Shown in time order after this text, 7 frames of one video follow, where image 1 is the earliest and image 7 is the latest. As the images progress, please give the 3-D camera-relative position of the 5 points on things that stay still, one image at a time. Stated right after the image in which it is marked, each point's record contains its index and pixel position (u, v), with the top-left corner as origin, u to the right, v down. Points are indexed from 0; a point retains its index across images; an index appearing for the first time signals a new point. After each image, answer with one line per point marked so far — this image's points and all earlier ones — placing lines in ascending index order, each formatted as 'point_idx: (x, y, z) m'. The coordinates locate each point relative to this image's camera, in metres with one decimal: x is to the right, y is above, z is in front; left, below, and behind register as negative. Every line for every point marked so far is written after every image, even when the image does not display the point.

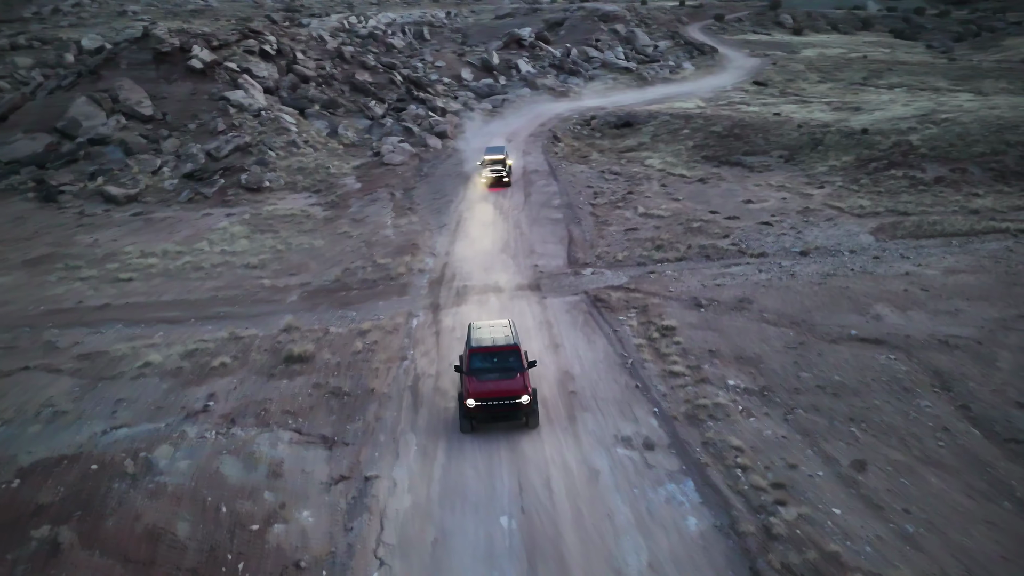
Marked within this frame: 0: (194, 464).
0: (-4.1, -2.3, +9.5) m
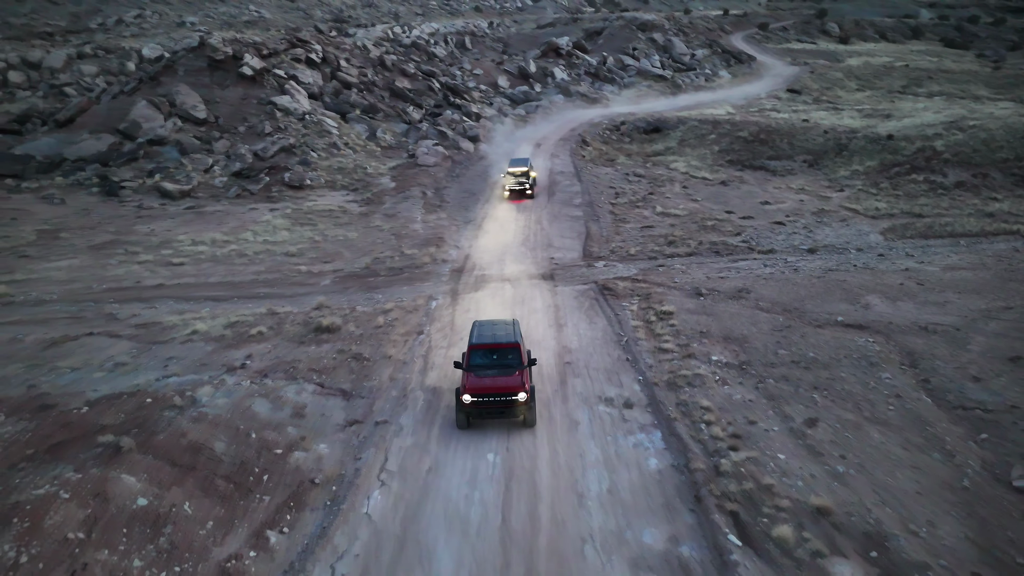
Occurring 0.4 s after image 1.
0: (-4.3, -1.7, +11.2) m
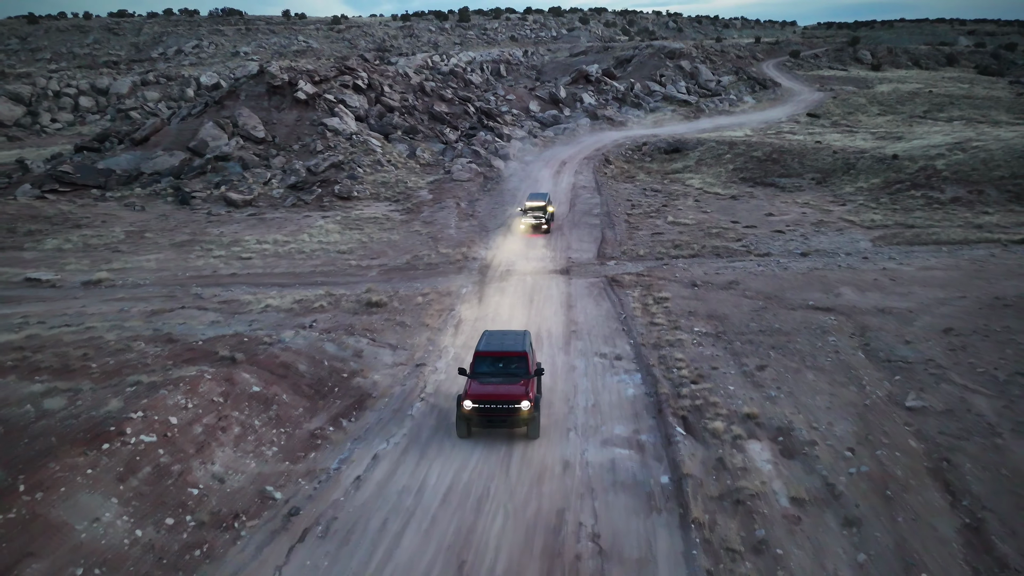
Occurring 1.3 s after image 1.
0: (-4.0, -1.1, +14.5) m
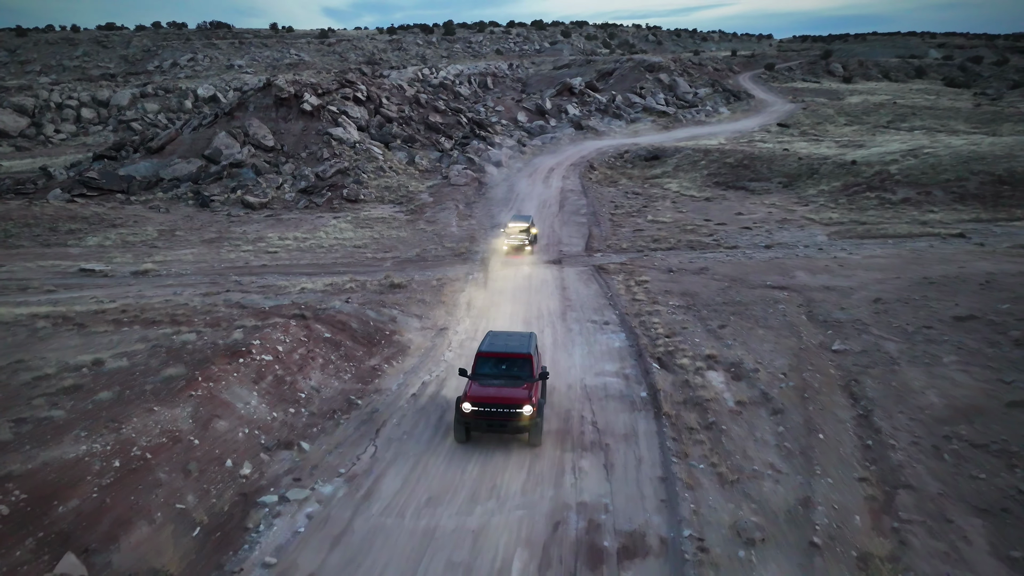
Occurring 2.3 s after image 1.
0: (-3.8, -0.5, +17.6) m
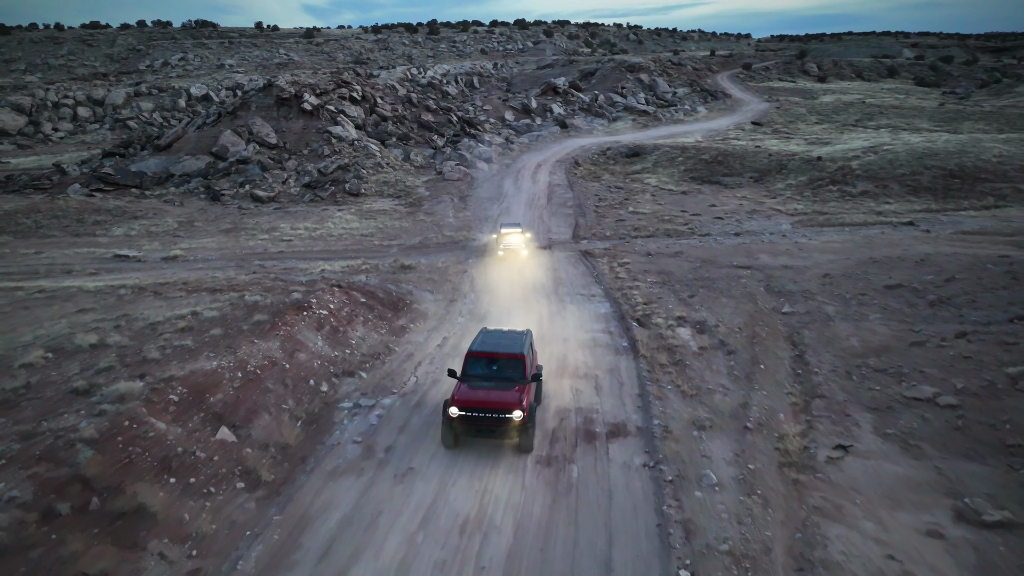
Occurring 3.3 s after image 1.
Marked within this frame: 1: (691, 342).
0: (-3.8, +0.1, +20.5) m
1: (+3.9, -1.2, +15.7) m
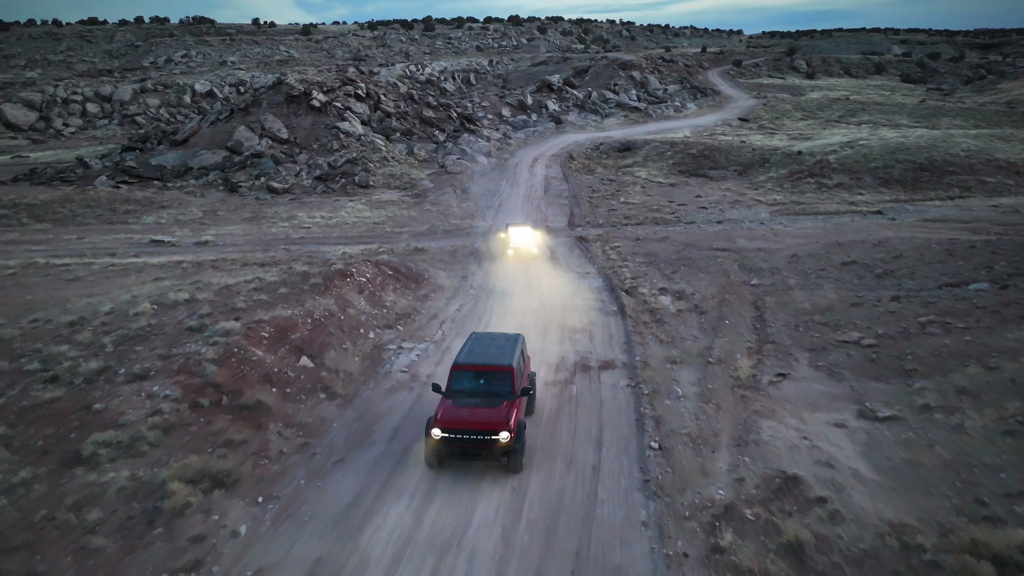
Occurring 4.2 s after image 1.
0: (-3.7, +0.8, +23.3) m
1: (+4.0, -0.5, +18.7) m
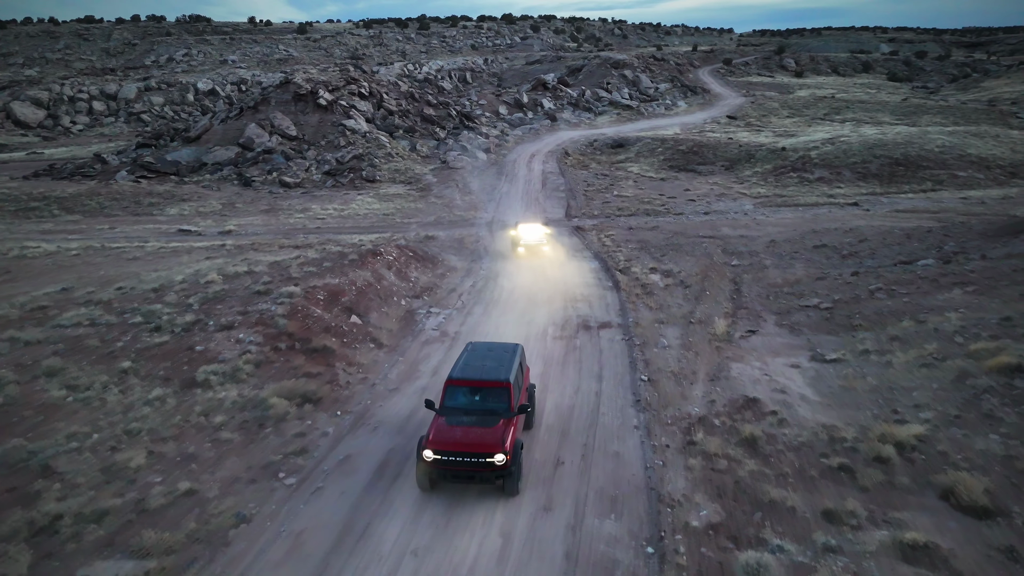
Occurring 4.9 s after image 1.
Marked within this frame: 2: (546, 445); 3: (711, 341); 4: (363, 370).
0: (-3.5, +1.5, +25.8) m
1: (+4.3, +0.2, +21.2) m
2: (+0.5, -2.3, +10.5) m
3: (+4.1, -1.1, +15.1) m
4: (-2.6, -1.5, +13.0) m
